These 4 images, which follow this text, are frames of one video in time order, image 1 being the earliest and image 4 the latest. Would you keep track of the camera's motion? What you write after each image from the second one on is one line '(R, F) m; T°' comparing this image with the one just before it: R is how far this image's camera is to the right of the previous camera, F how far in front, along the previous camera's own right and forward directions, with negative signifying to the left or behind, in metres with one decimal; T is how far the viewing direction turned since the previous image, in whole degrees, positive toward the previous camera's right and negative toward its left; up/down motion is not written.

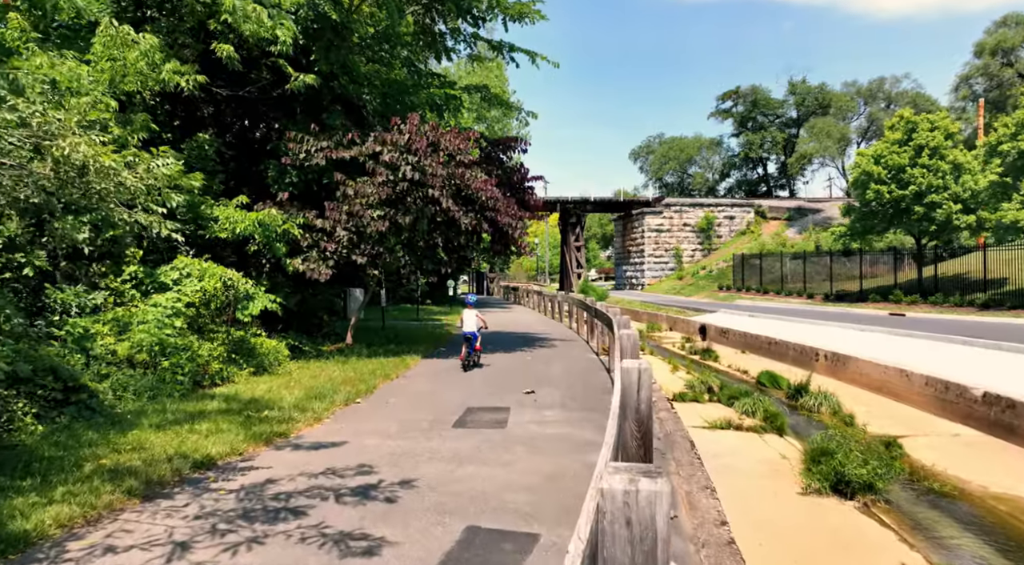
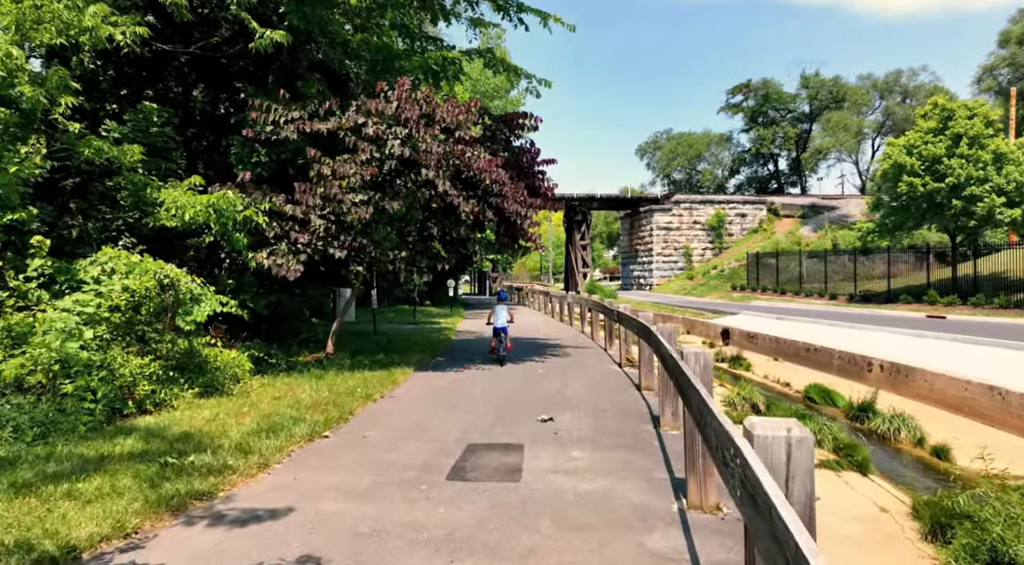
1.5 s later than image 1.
(-0.1, +2.1) m; 0°
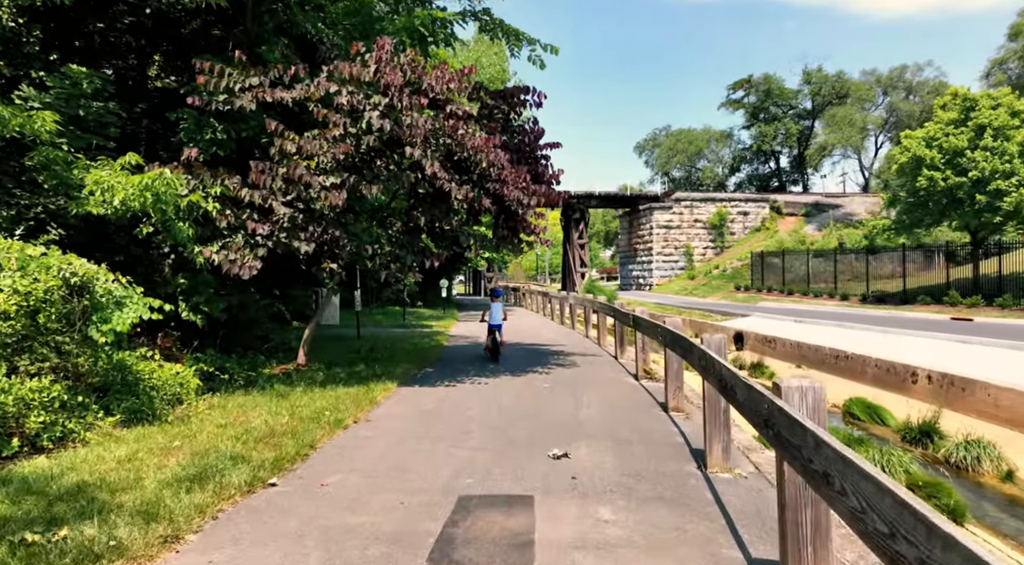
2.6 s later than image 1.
(-0.1, +1.6) m; 0°
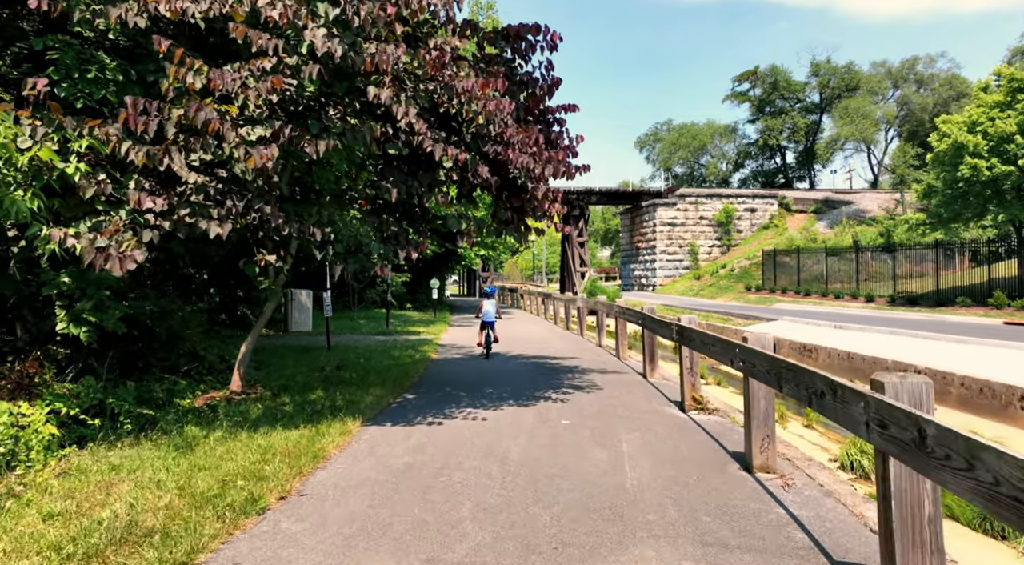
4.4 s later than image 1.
(-0.1, +2.7) m; 0°
